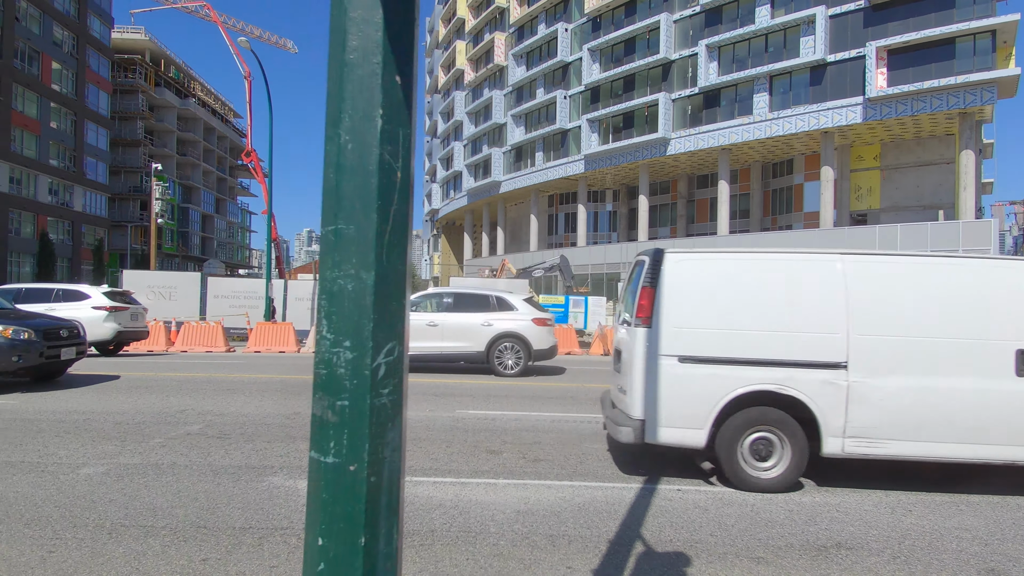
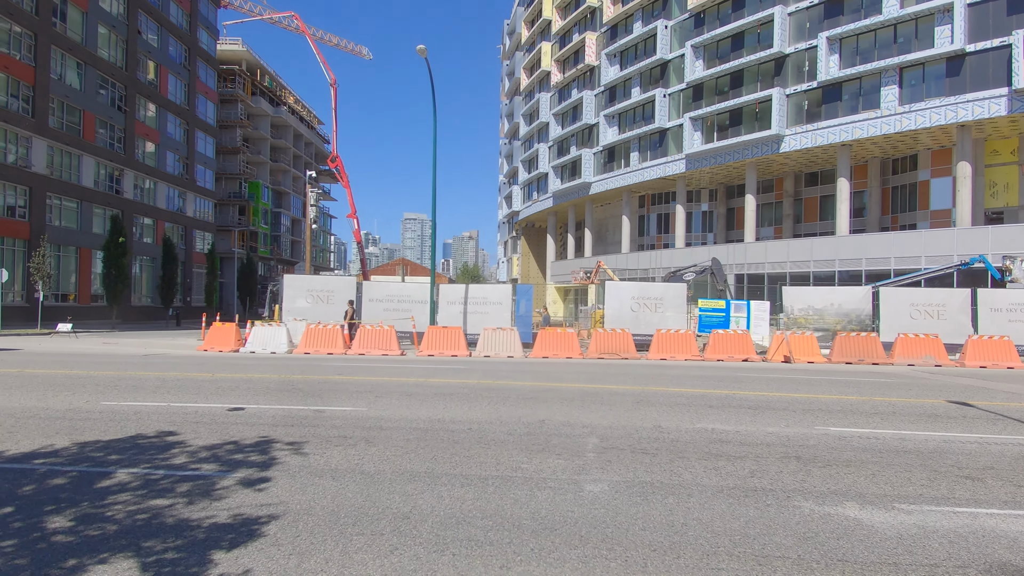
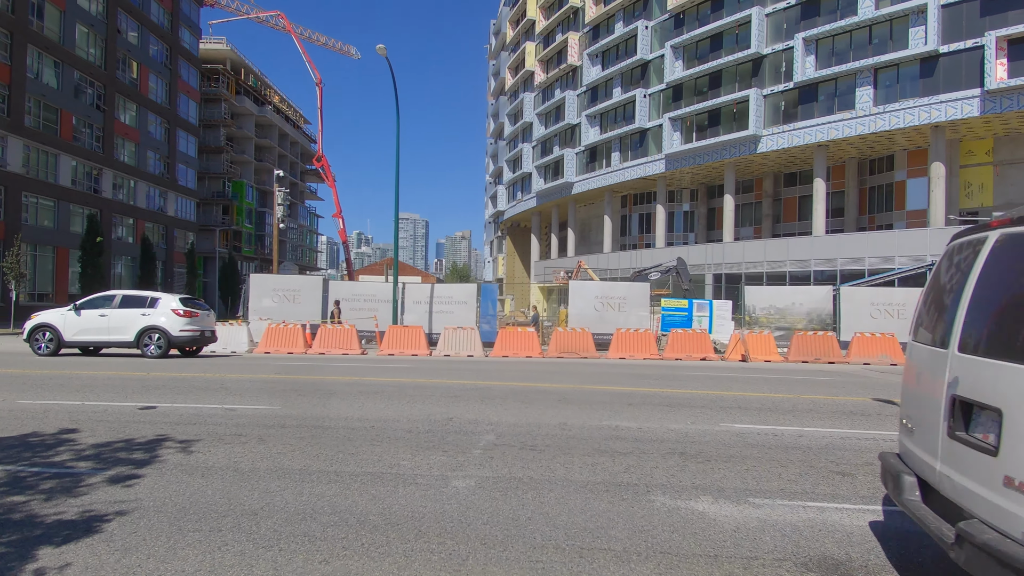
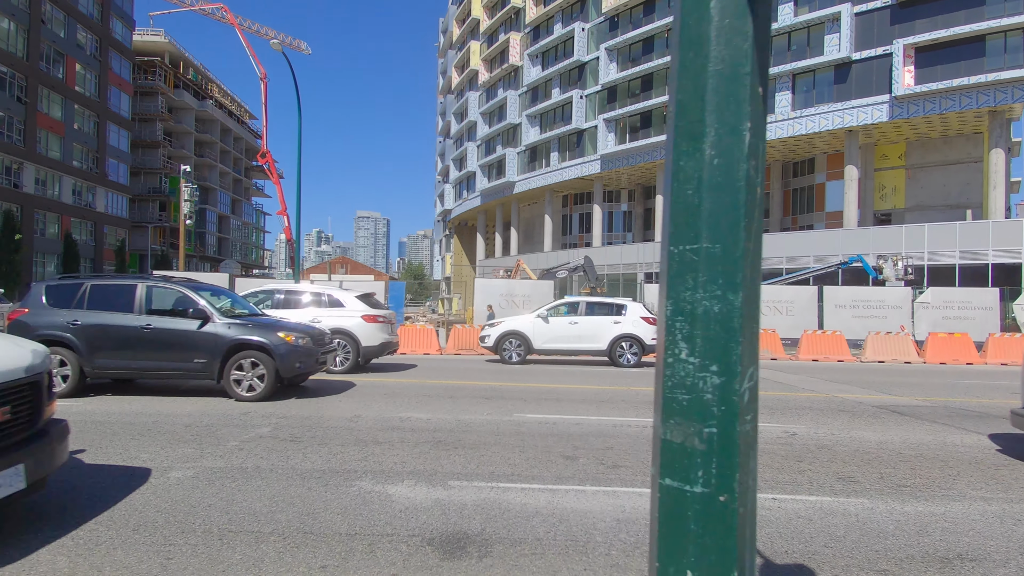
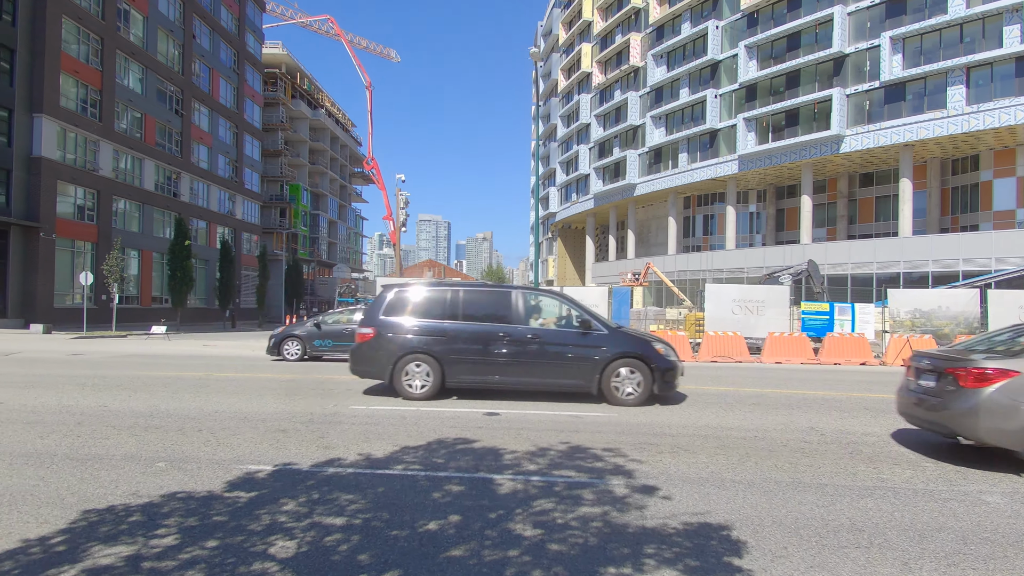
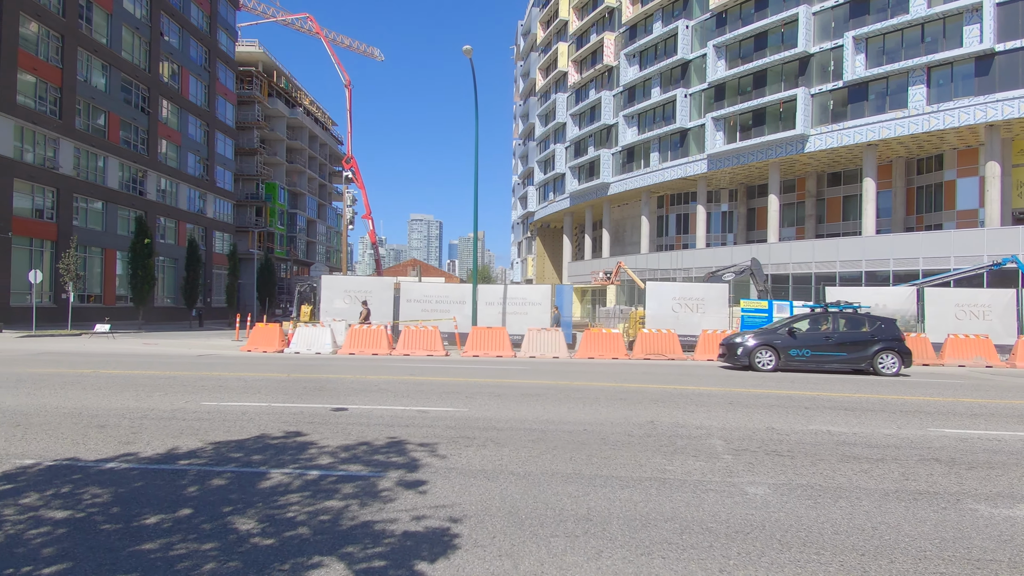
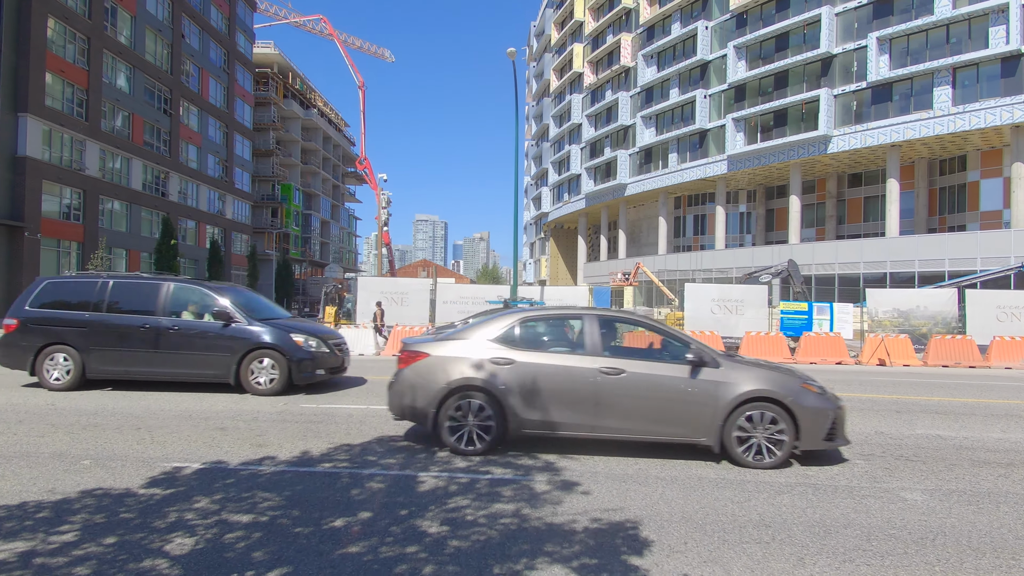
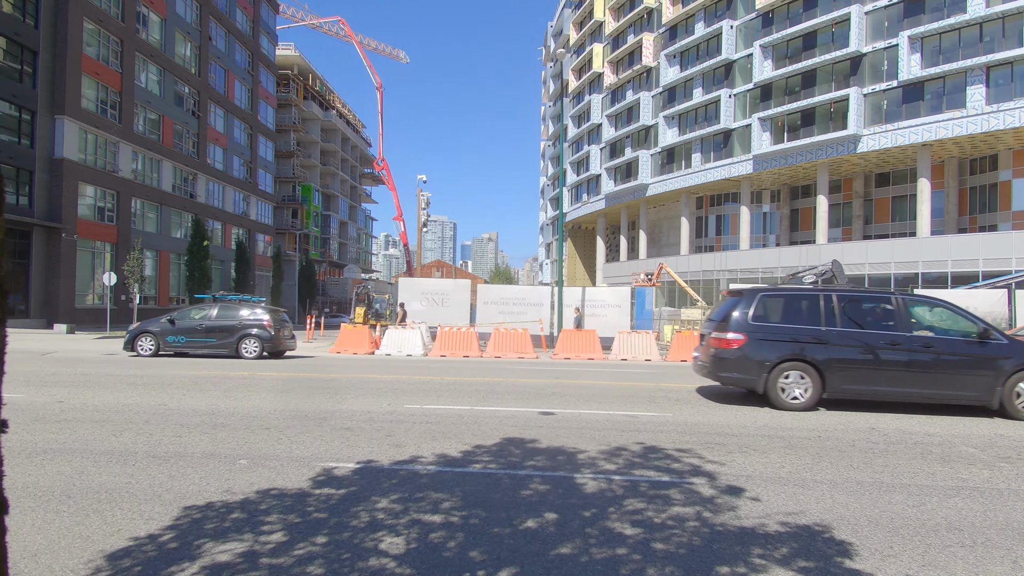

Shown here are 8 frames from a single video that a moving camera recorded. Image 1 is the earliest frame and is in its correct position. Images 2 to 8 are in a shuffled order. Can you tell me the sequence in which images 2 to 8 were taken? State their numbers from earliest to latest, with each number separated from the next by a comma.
4, 3, 2, 6, 7, 5, 8
